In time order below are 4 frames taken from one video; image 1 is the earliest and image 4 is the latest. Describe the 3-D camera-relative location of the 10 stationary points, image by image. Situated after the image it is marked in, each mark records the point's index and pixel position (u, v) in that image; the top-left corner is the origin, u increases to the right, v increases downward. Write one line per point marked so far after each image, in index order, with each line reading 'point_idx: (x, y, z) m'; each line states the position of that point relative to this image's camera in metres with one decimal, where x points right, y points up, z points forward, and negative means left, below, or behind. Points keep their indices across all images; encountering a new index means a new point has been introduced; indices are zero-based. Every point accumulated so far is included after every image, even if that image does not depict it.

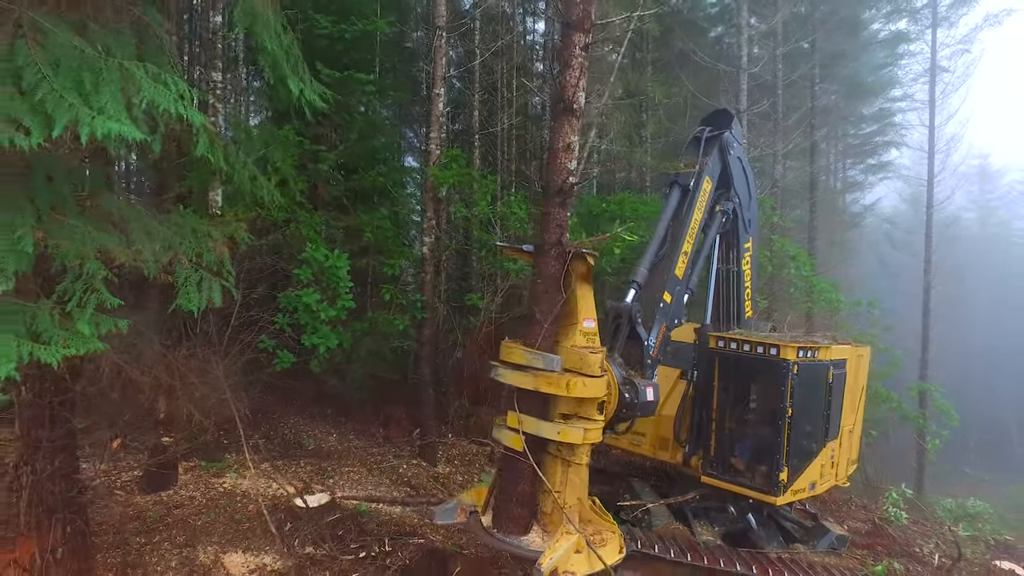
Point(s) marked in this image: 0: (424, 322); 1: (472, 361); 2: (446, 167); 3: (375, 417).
0: (-0.9, -0.3, +7.1) m
1: (-0.5, -0.8, +8.2) m
2: (-0.6, +1.2, +7.4) m
3: (-1.5, -1.4, +7.7) m
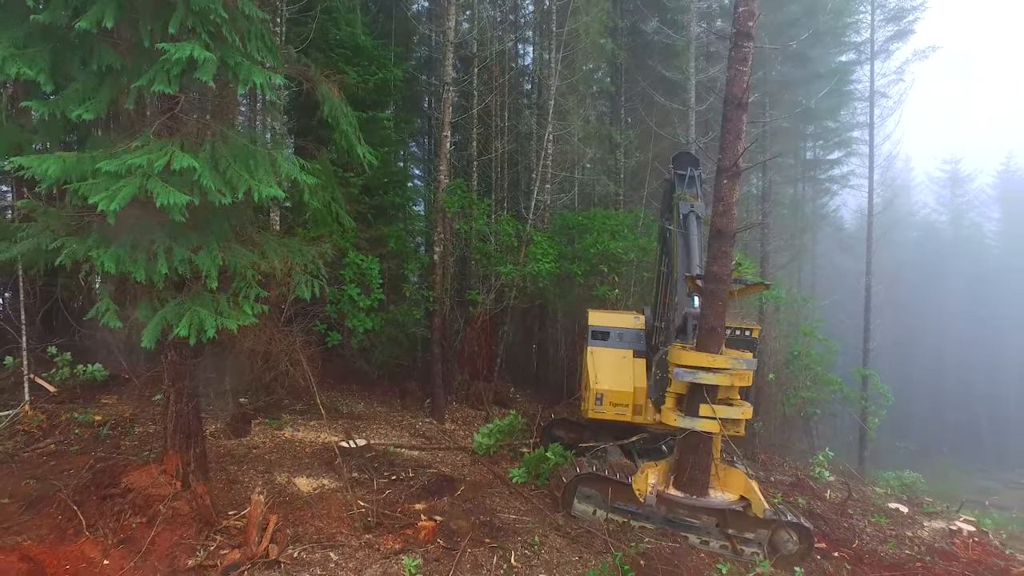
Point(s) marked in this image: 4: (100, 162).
0: (-1.0, -0.3, +8.9) m
1: (-0.6, -0.8, +10.0) m
2: (-0.8, +1.2, +9.2) m
3: (-1.6, -1.3, +9.5) m
4: (-2.2, +0.7, +3.7) m
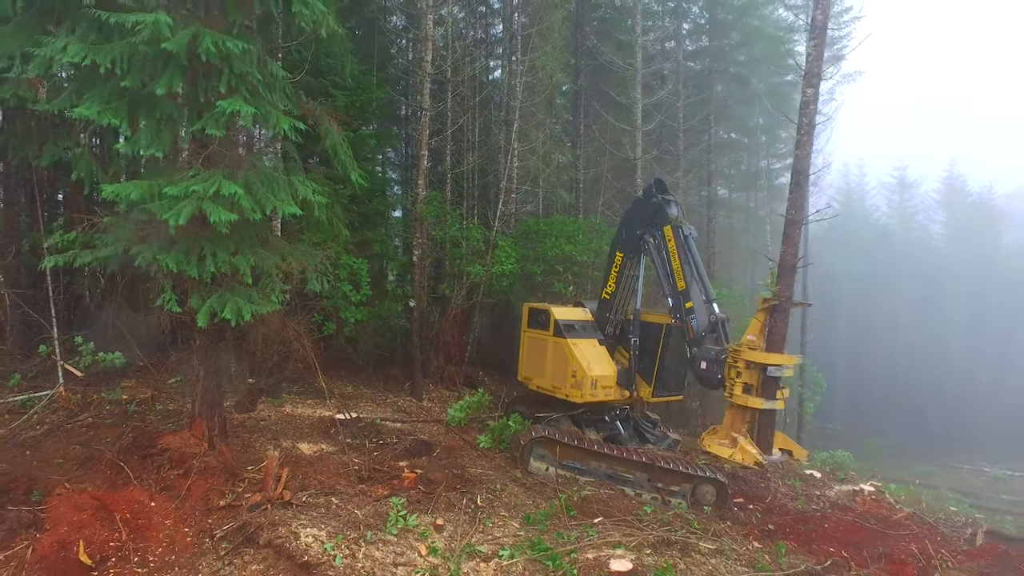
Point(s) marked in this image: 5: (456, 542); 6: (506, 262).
0: (-1.4, -0.3, +10.2) m
1: (-1.1, -0.7, +11.4) m
2: (-1.2, +1.2, +10.5) m
3: (-2.0, -1.3, +10.8) m
4: (-2.4, +0.7, +5.0) m
5: (-0.5, -2.1, +6.1) m
6: (-0.1, +0.4, +11.0) m
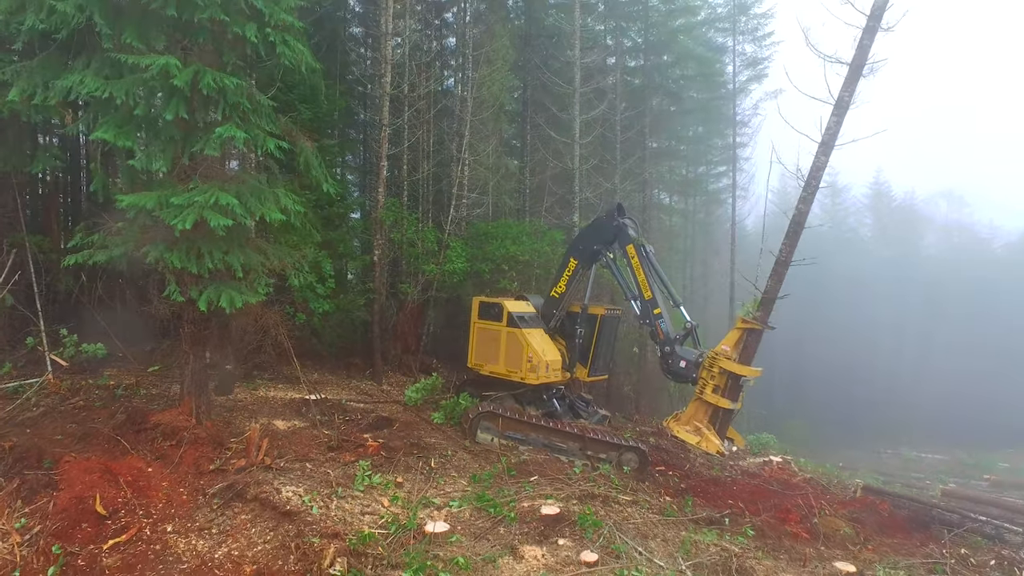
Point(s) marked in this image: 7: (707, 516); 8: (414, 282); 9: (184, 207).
0: (-2.2, -0.2, +11.3) m
1: (-1.9, -0.7, +12.5) m
2: (-2.0, +1.3, +11.6) m
3: (-2.8, -1.2, +11.9) m
4: (-2.9, +0.8, +6.1) m
5: (-1.0, -2.1, +7.2) m
6: (-0.9, +0.5, +12.2) m
7: (+2.2, -2.5, +8.0) m
8: (-1.7, +0.1, +12.3) m
9: (-2.8, +0.7, +6.2) m
